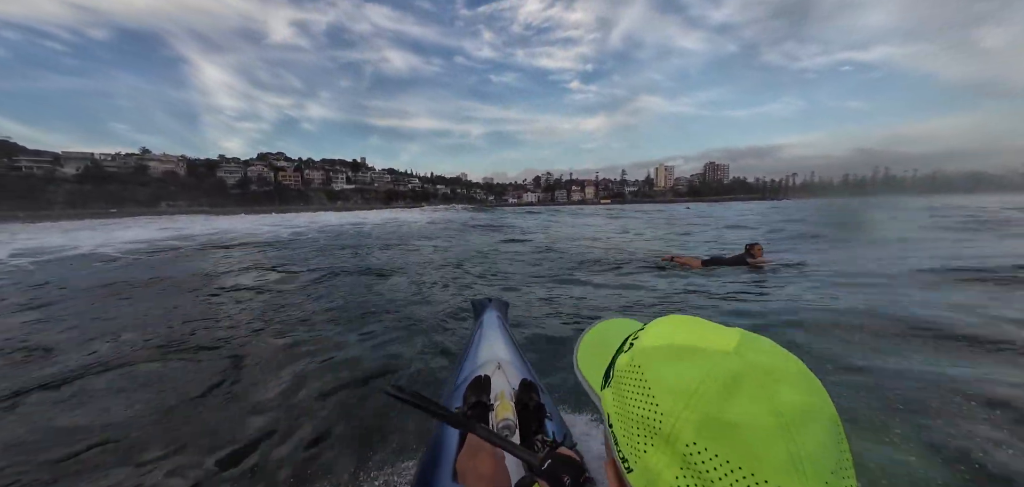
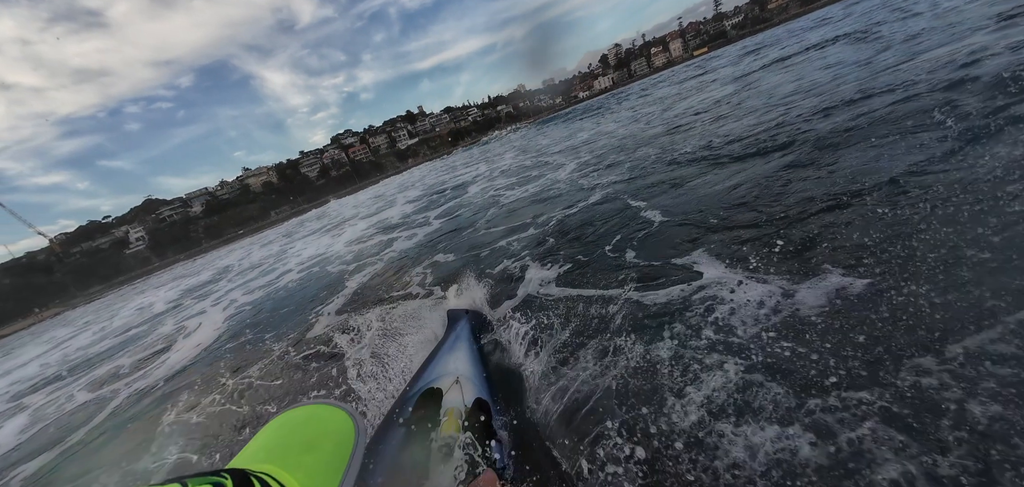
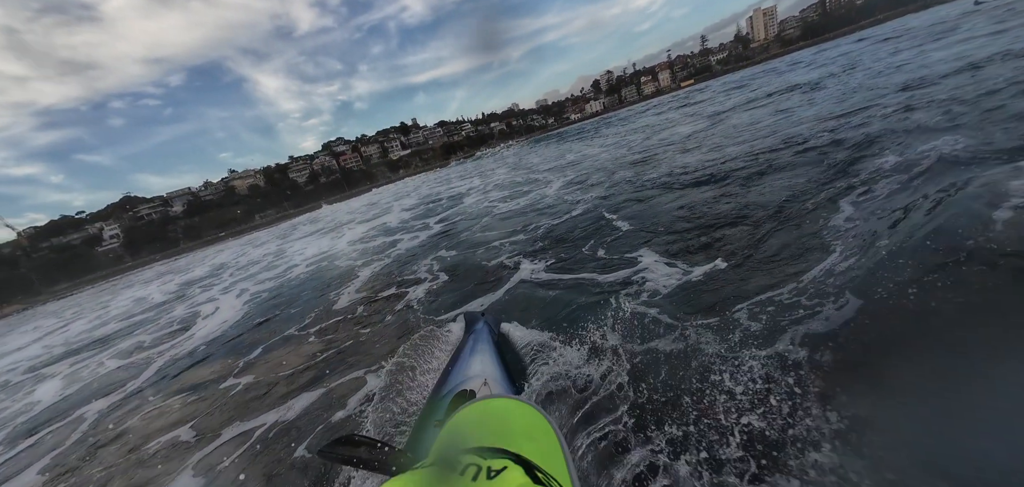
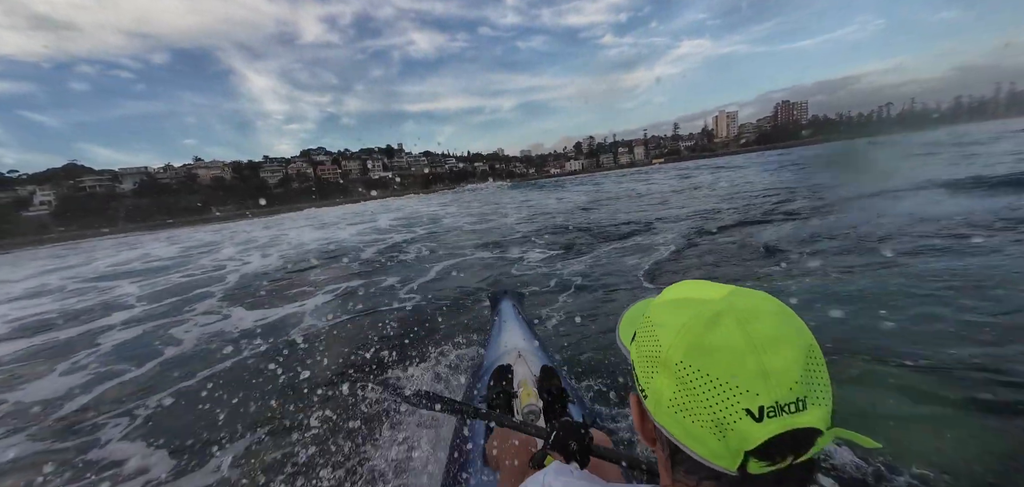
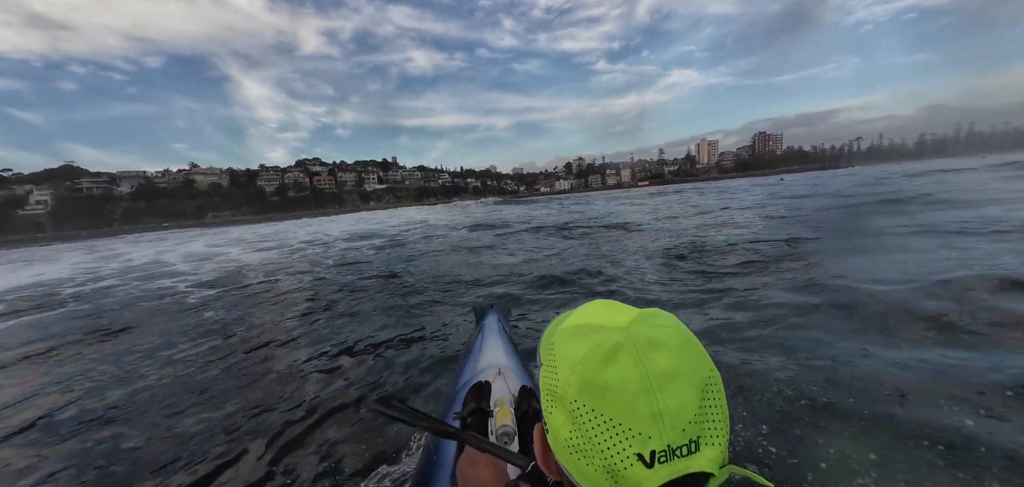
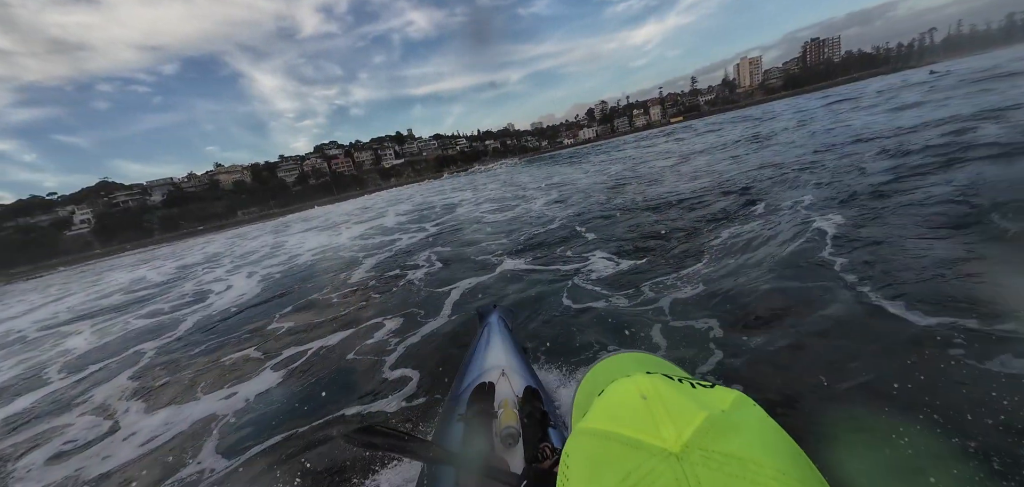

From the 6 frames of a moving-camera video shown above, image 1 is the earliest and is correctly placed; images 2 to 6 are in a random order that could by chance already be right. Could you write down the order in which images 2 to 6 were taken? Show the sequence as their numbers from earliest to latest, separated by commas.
5, 4, 6, 3, 2
